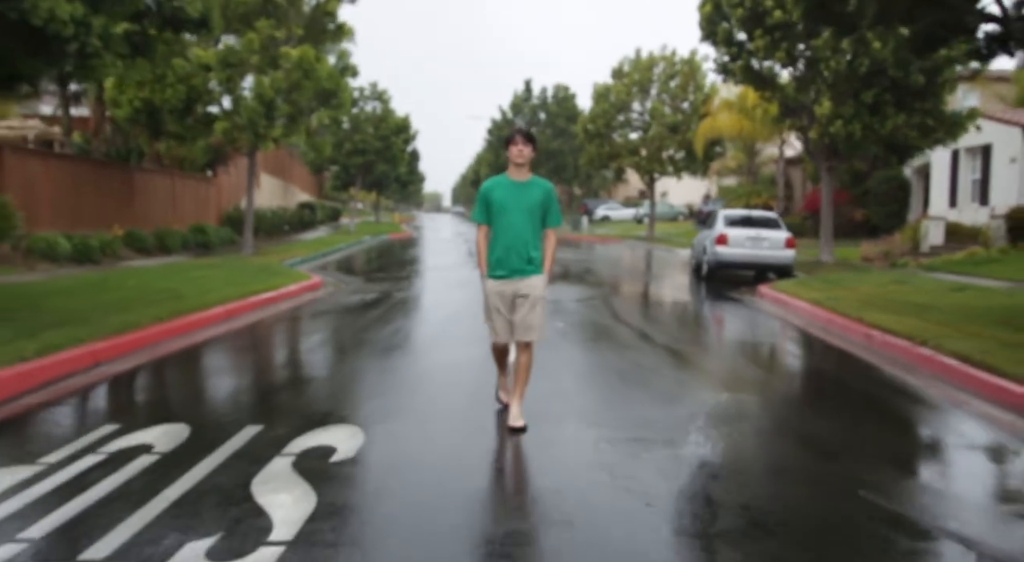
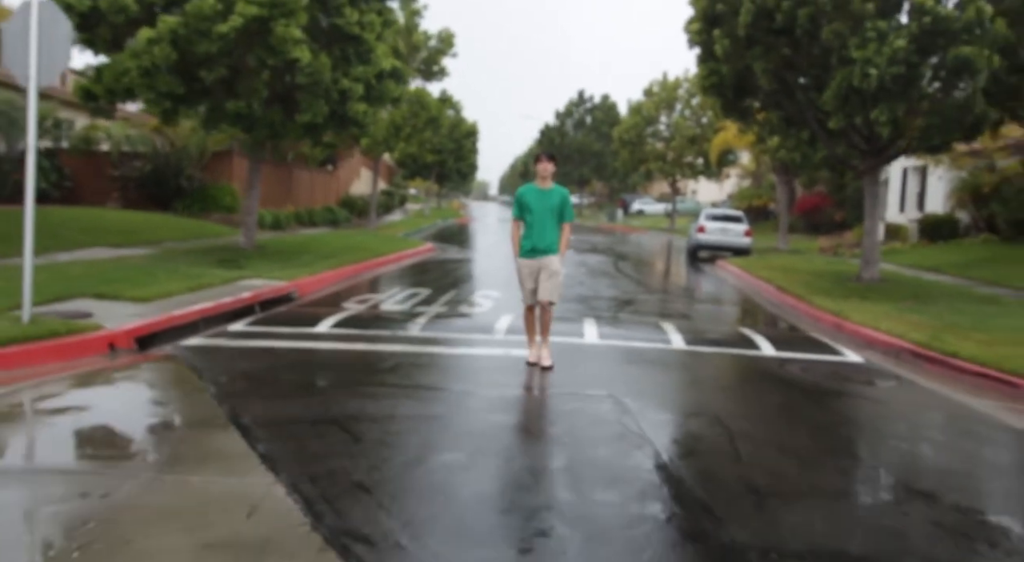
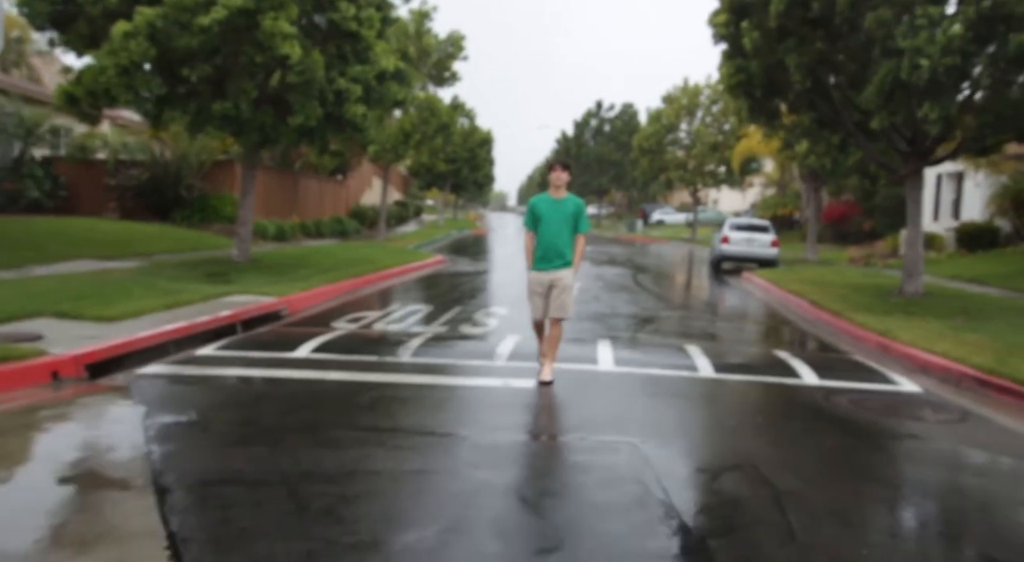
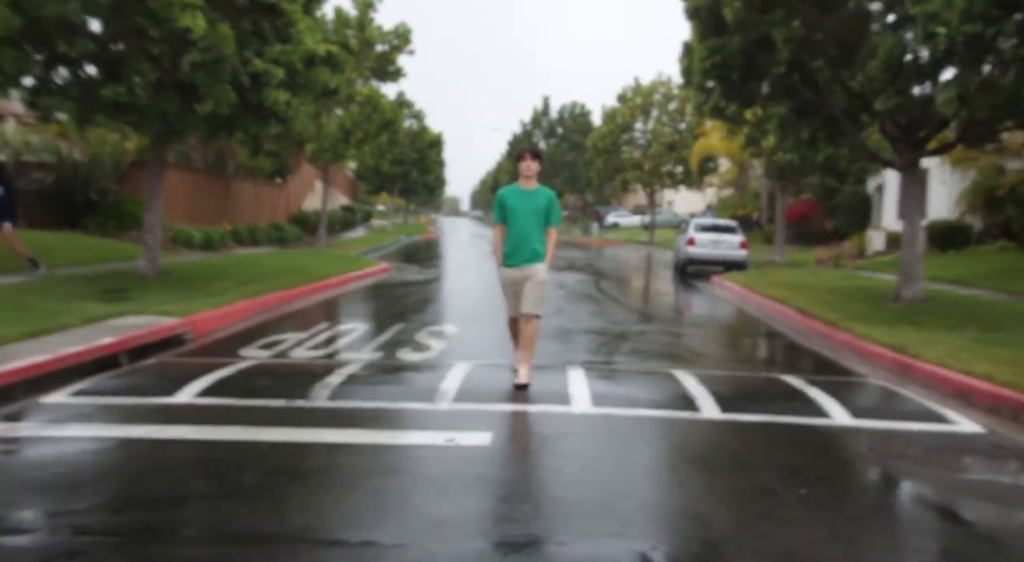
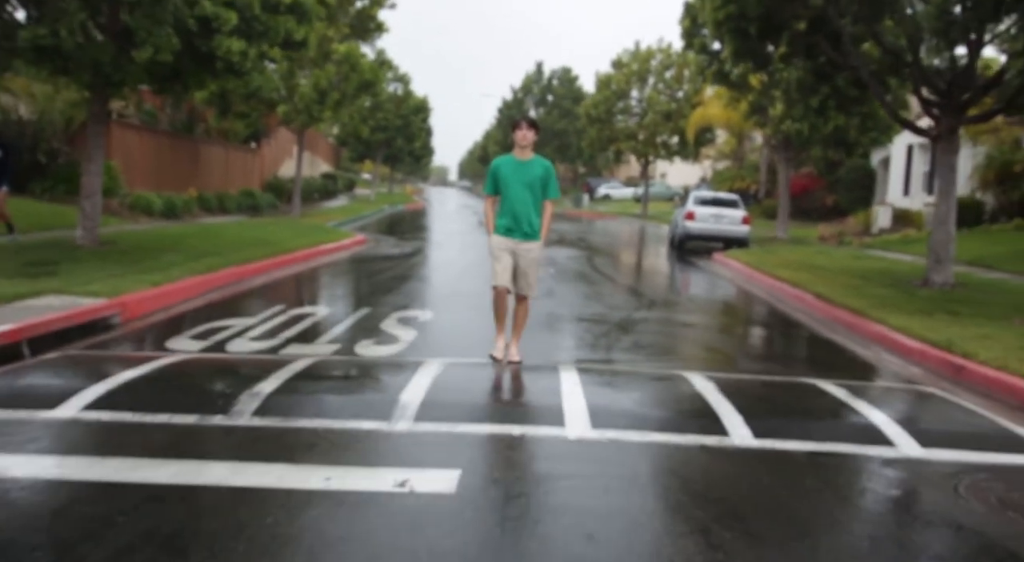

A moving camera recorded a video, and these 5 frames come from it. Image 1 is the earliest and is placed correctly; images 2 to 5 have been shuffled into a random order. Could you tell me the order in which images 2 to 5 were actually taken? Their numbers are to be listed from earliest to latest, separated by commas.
5, 4, 3, 2
